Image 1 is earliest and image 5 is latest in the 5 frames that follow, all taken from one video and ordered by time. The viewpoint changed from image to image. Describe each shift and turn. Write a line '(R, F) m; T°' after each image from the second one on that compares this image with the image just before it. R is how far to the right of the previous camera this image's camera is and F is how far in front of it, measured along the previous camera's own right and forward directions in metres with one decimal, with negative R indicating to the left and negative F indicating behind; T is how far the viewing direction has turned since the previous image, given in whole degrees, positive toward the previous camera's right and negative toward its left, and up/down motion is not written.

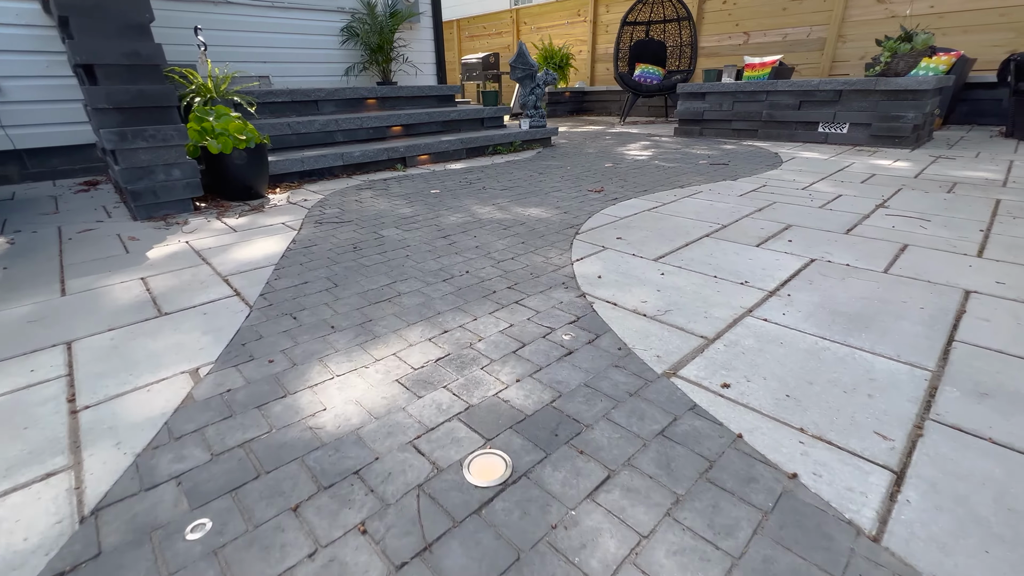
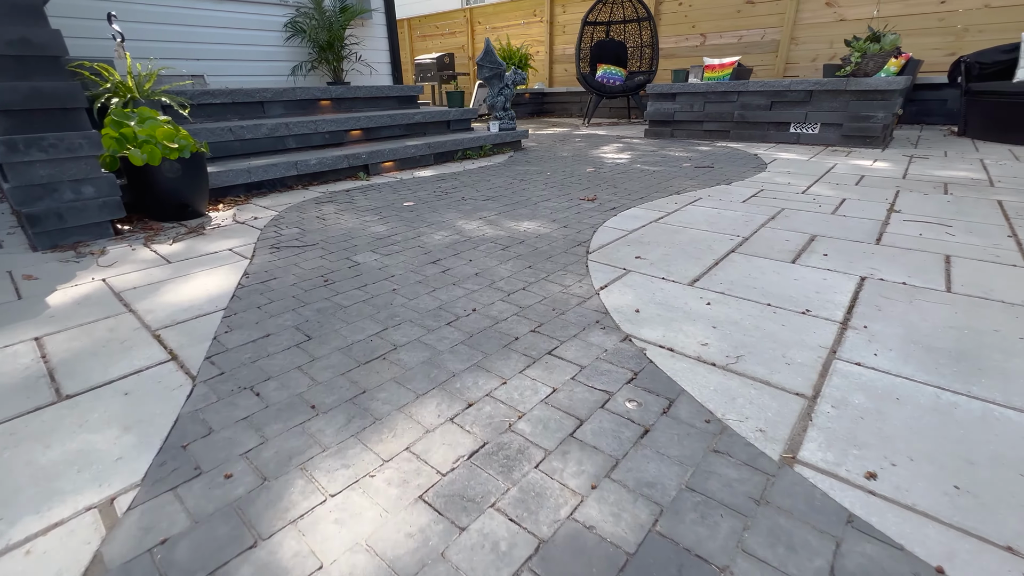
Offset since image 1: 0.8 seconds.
(-0.2, +0.4) m; +5°
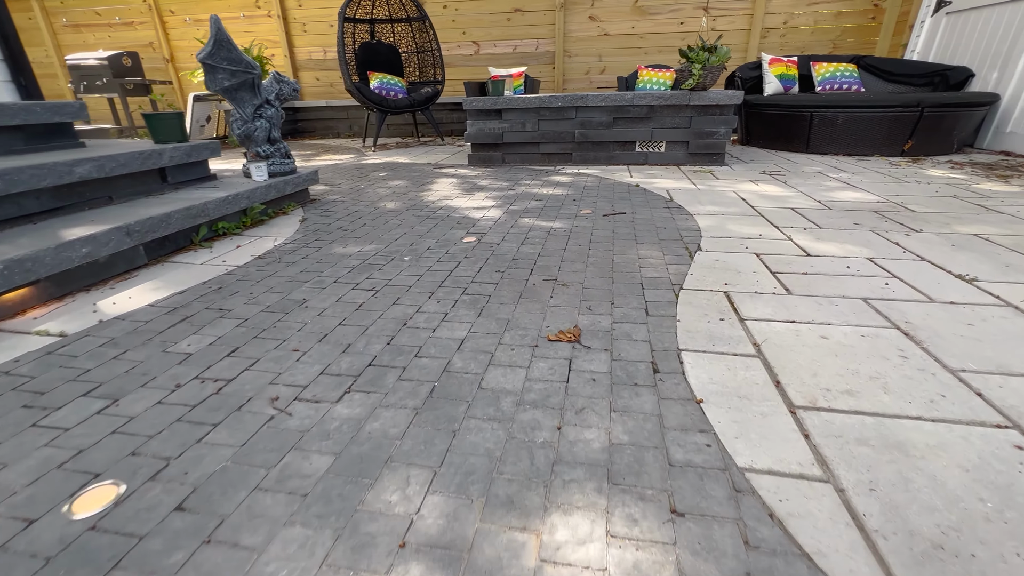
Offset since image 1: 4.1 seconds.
(-0.3, +2.1) m; +28°
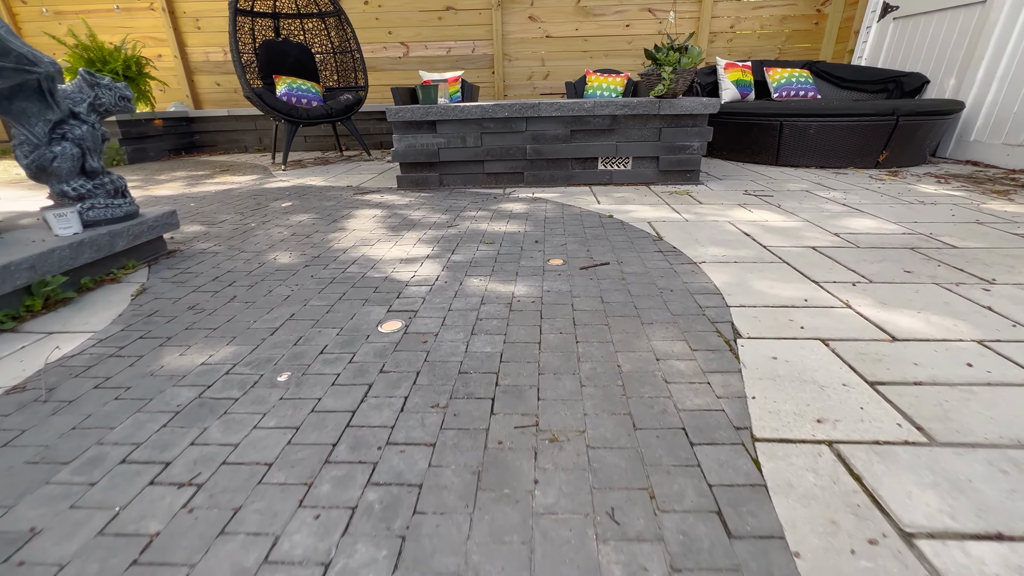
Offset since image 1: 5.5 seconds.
(0.0, +1.0) m; +7°
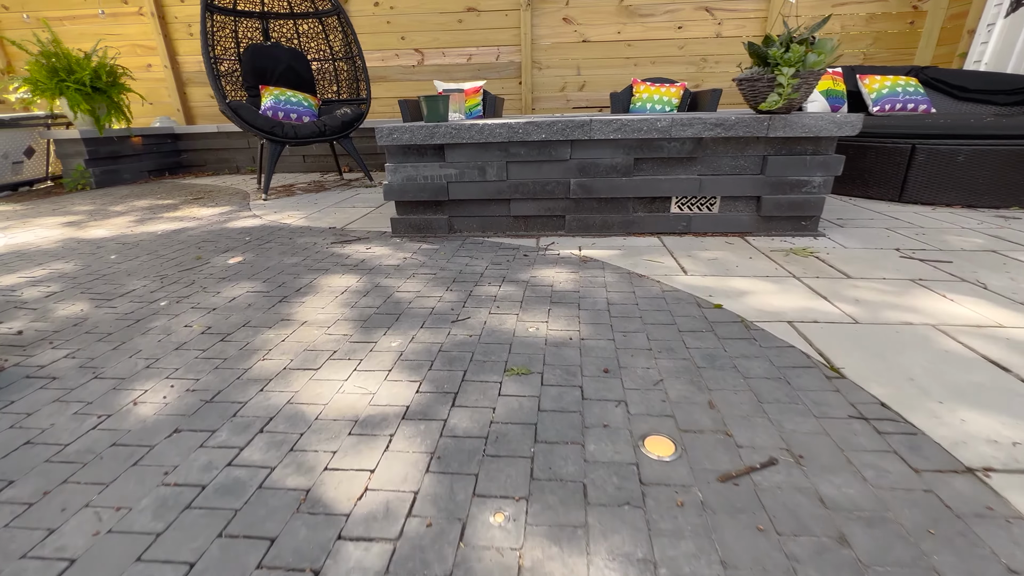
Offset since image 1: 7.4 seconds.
(-0.1, +1.3) m; -3°
